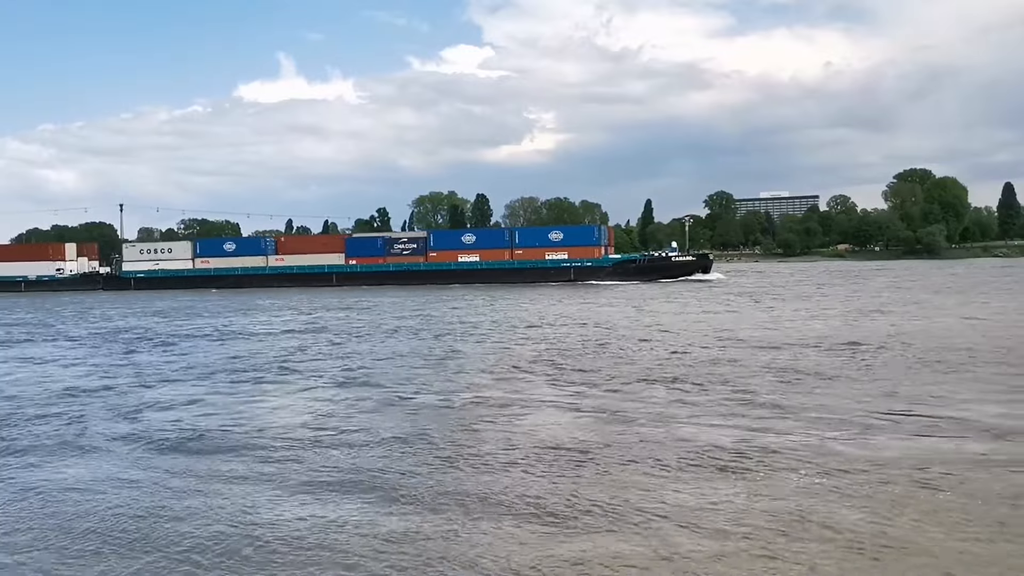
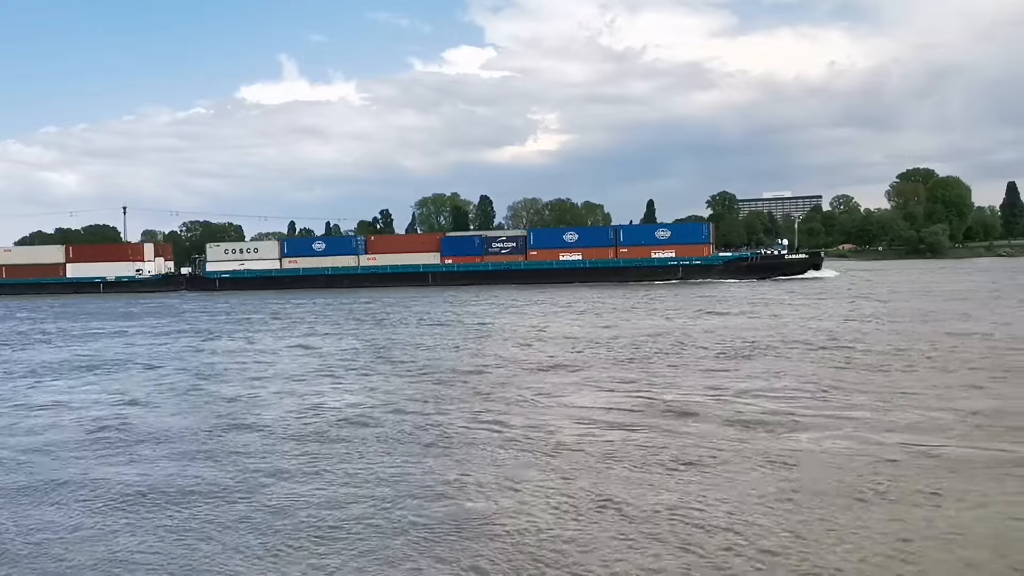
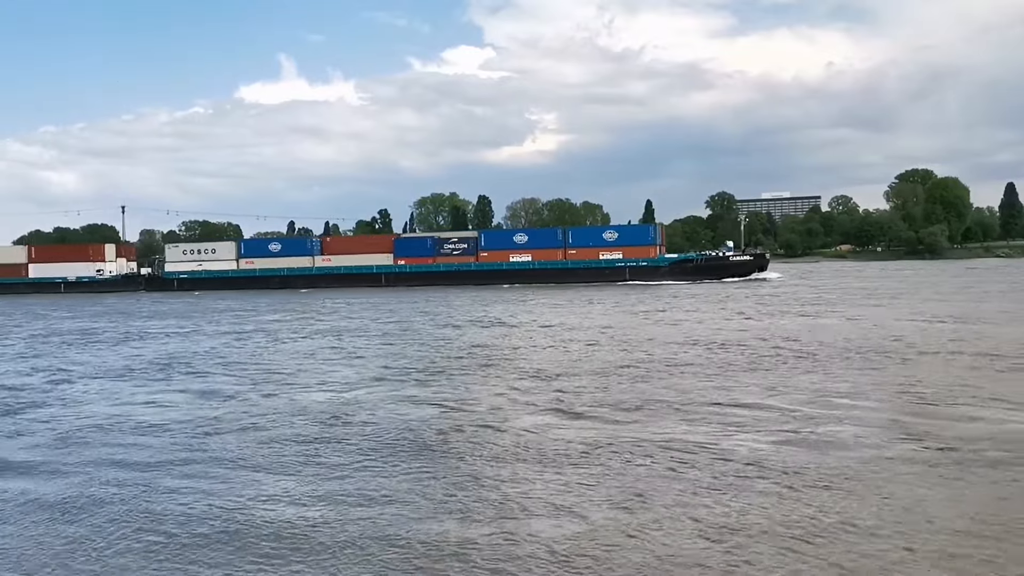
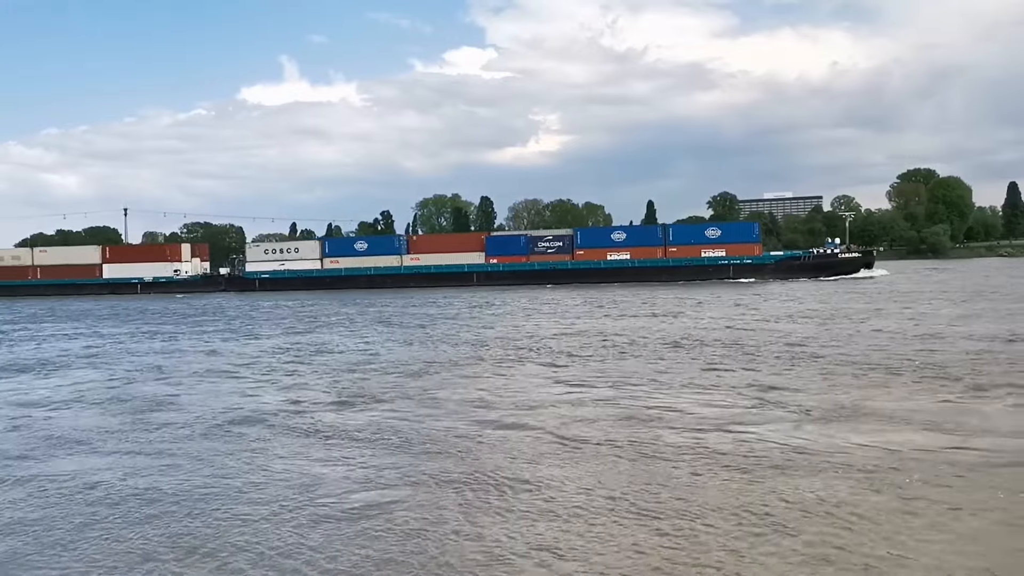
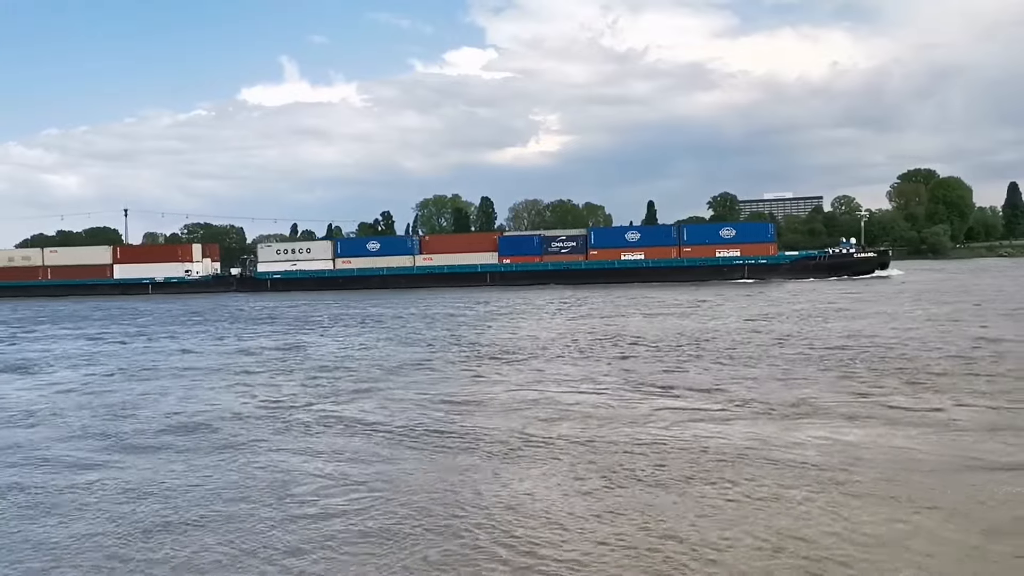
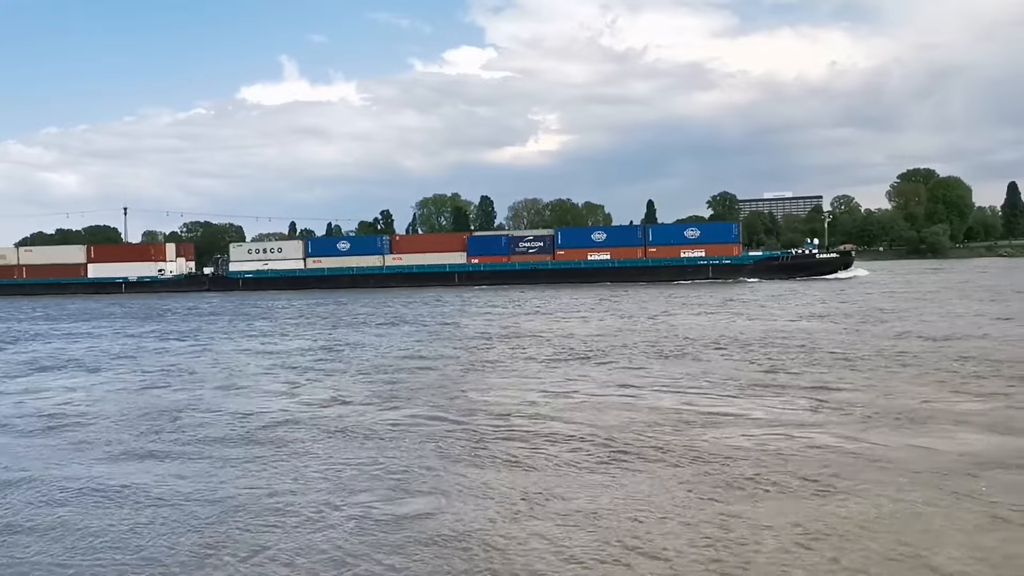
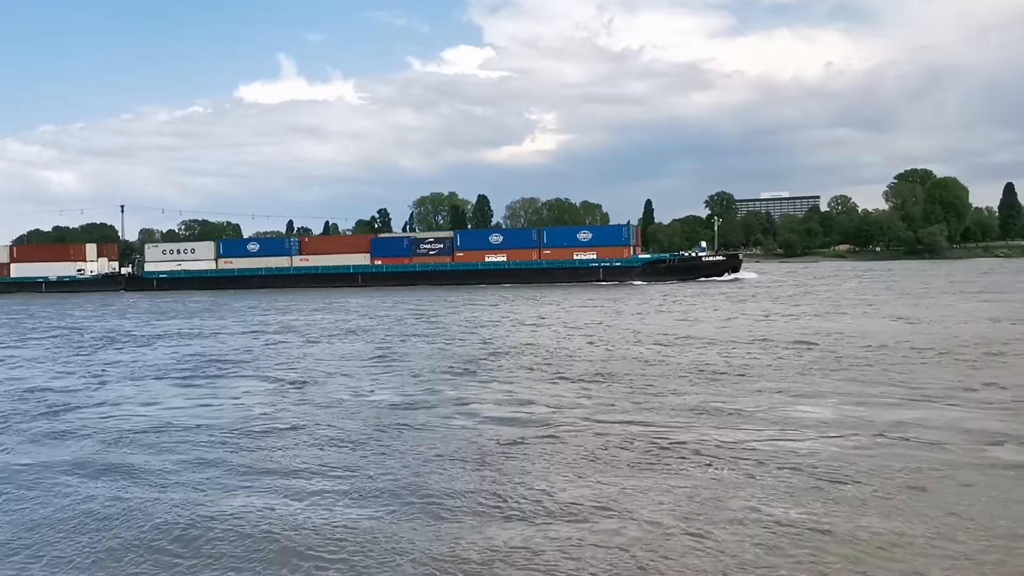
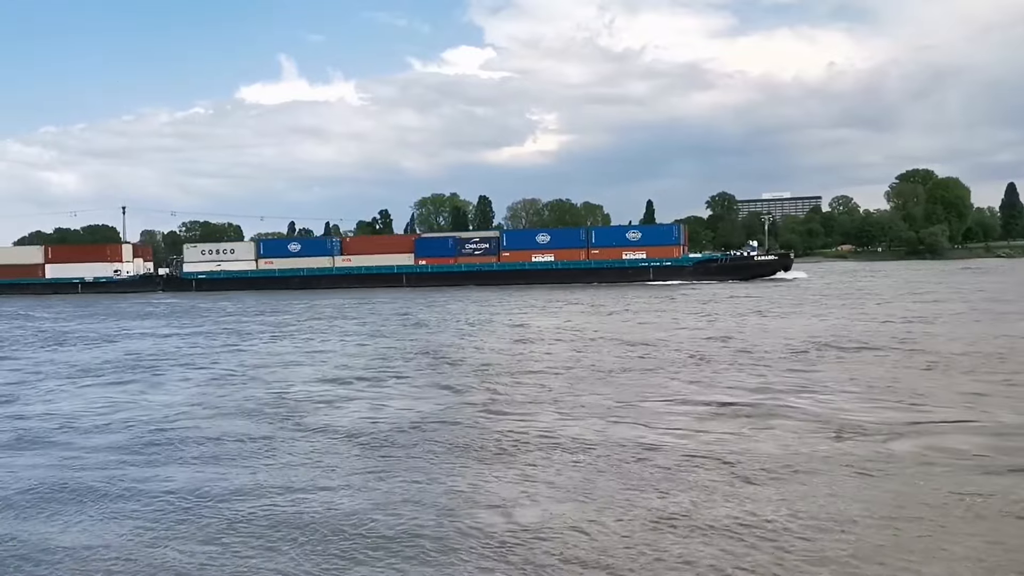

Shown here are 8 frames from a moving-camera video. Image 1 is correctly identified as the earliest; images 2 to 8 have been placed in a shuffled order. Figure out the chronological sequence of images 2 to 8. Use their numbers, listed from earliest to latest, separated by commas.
7, 3, 8, 2, 6, 4, 5
